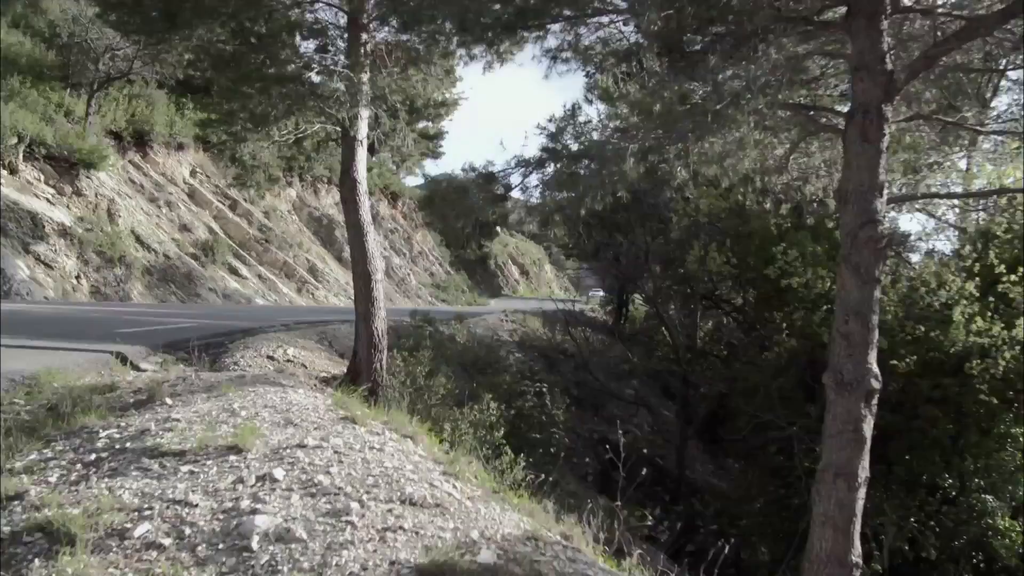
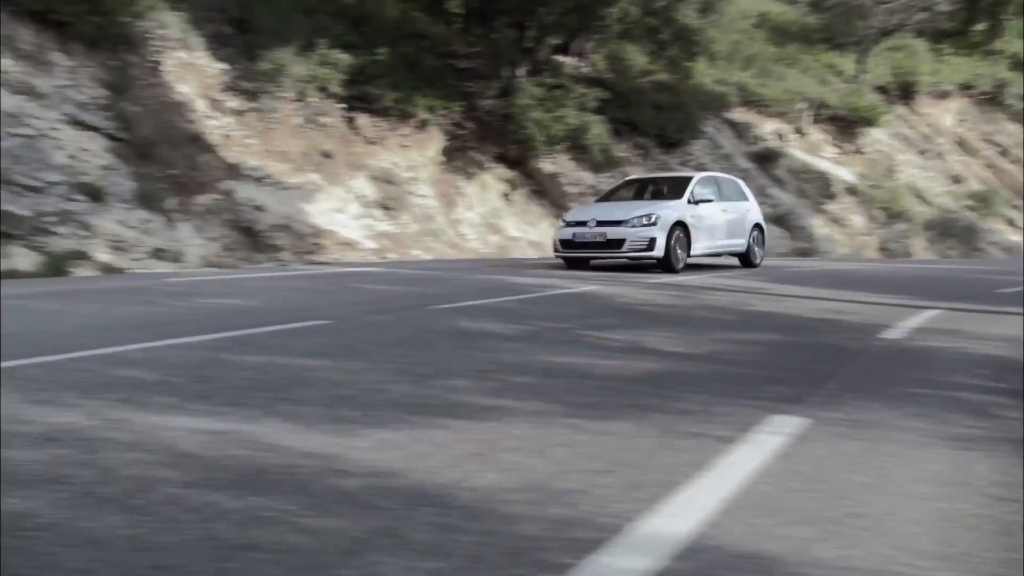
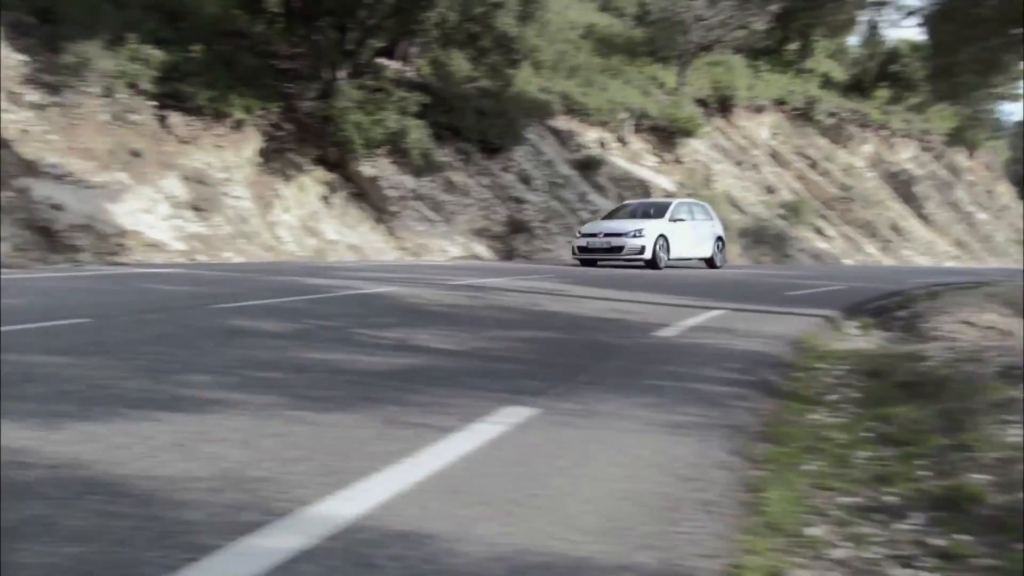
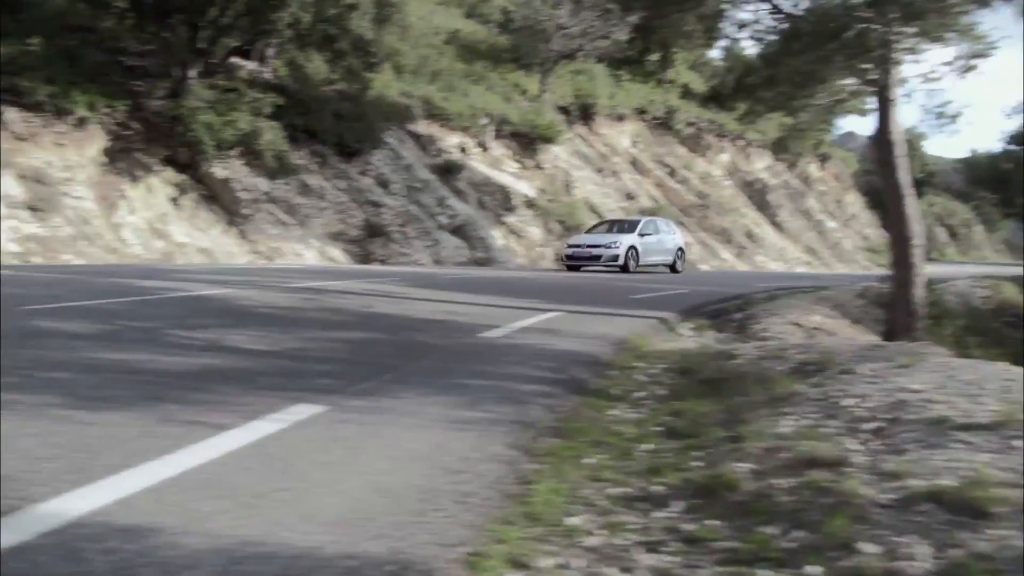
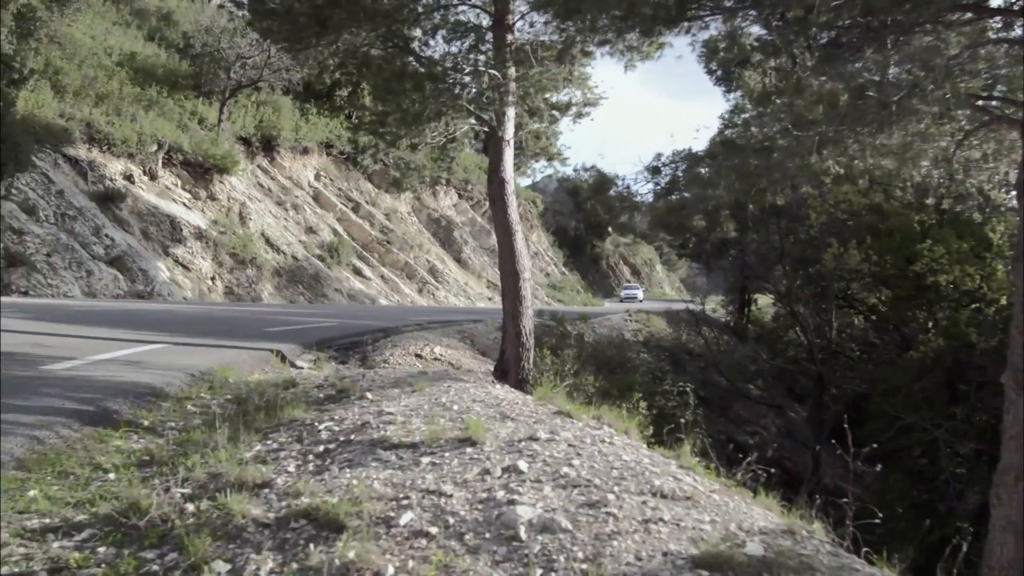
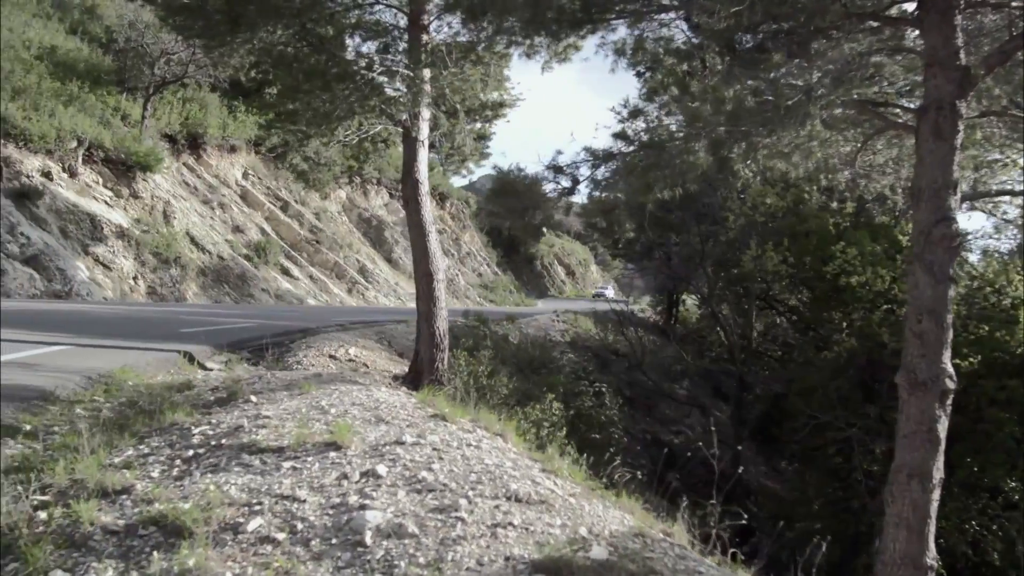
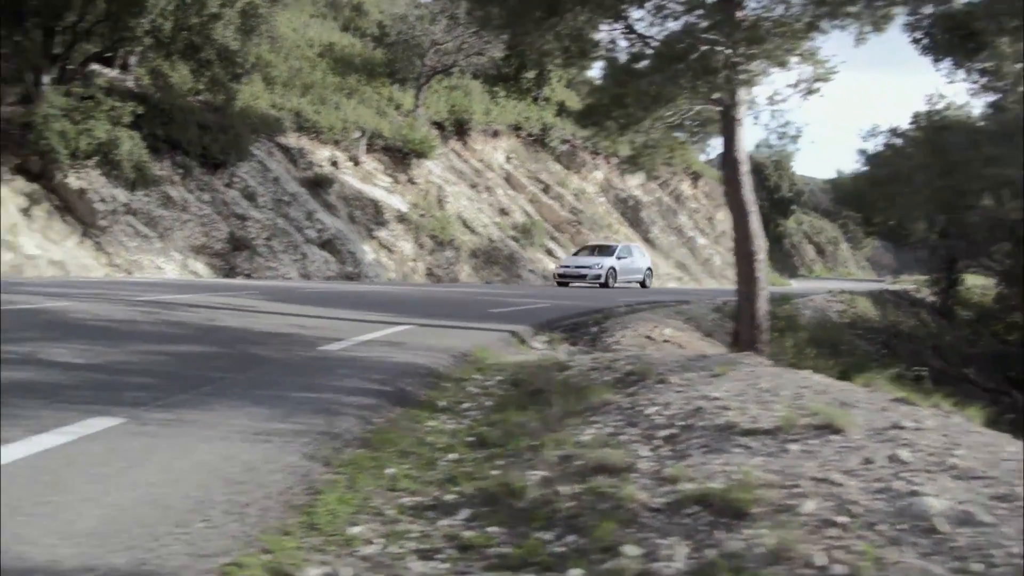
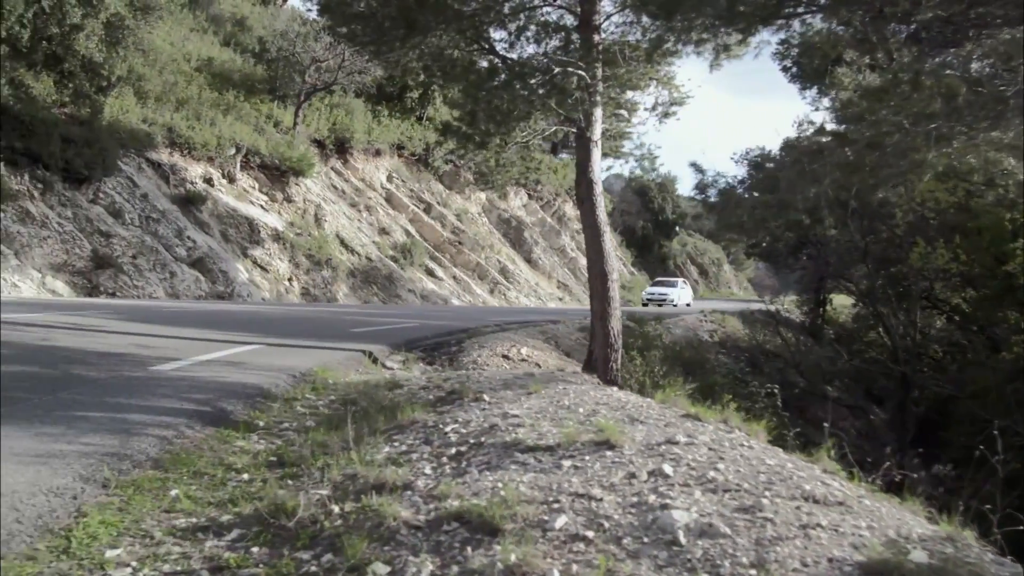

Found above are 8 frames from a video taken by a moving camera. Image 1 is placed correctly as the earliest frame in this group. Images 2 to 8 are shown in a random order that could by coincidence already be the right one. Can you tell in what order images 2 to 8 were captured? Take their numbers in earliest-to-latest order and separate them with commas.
6, 5, 8, 7, 4, 3, 2
